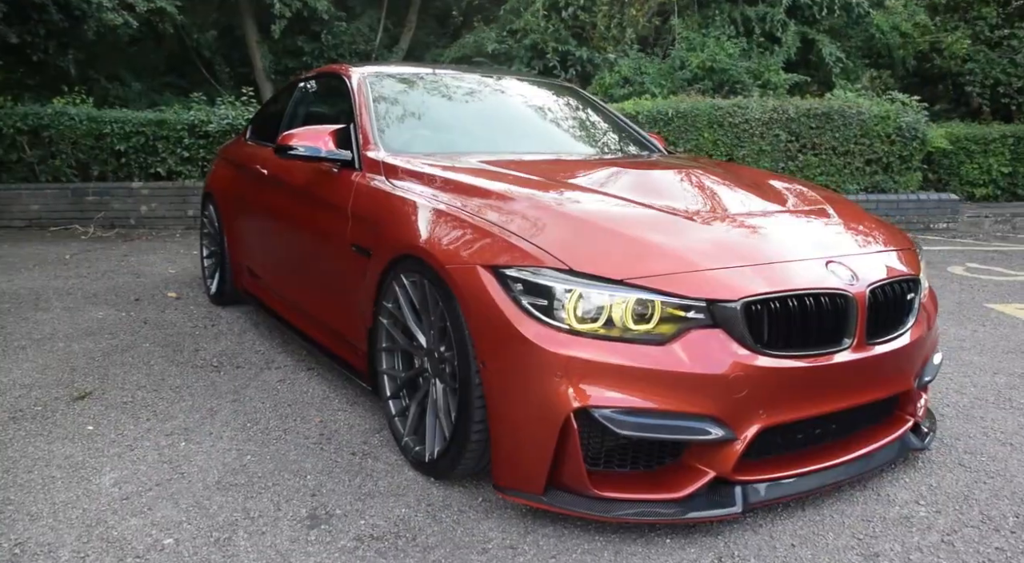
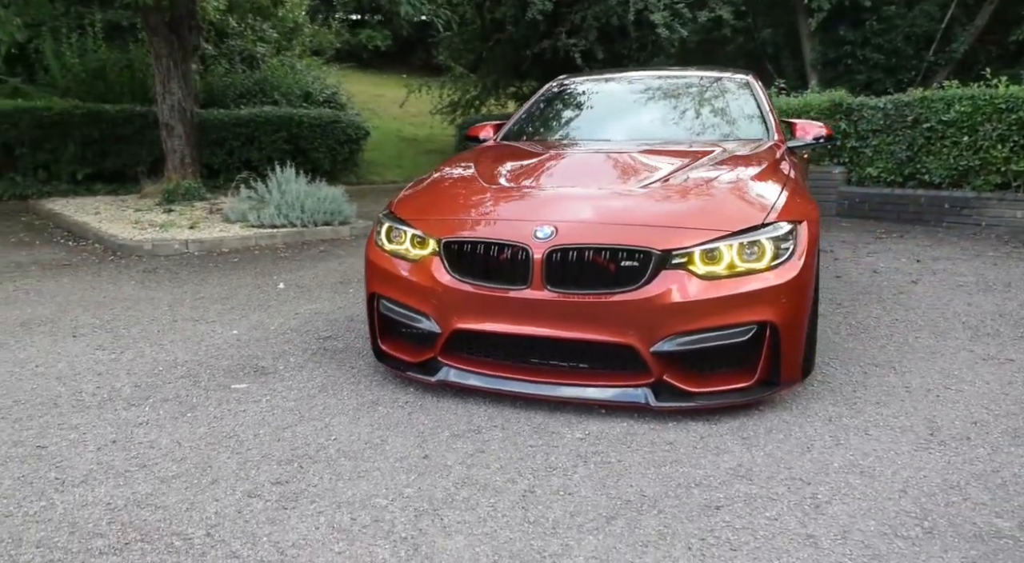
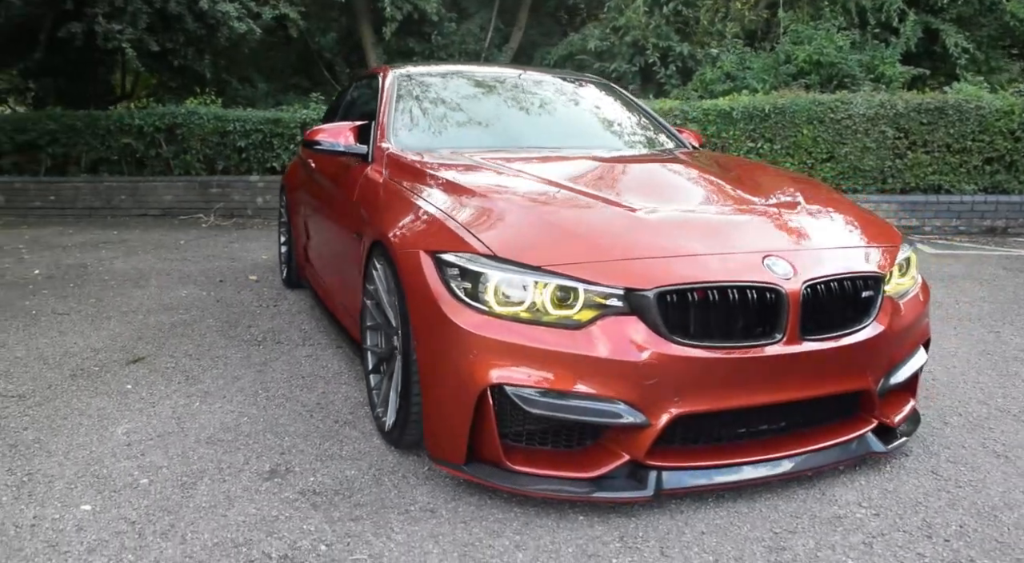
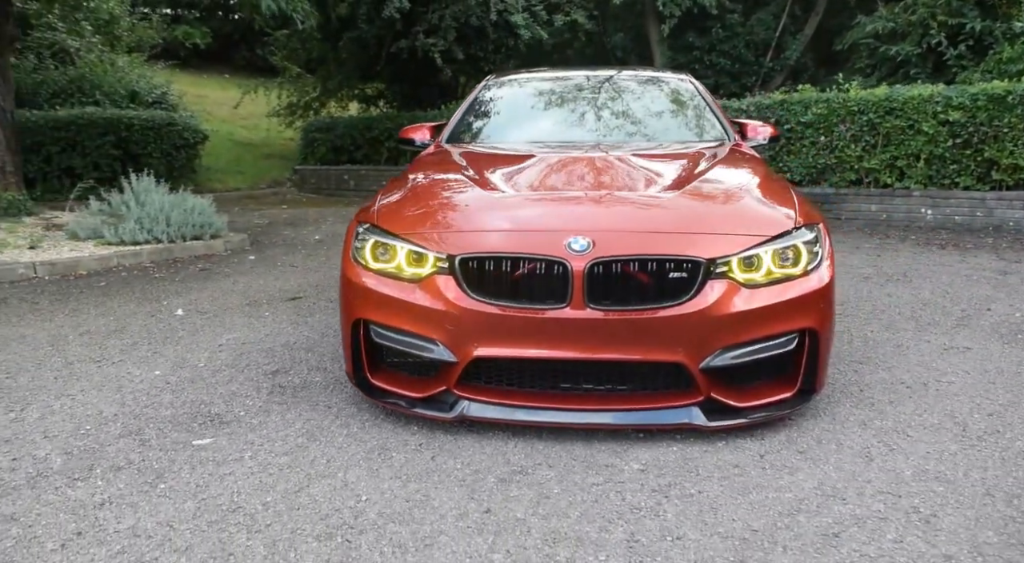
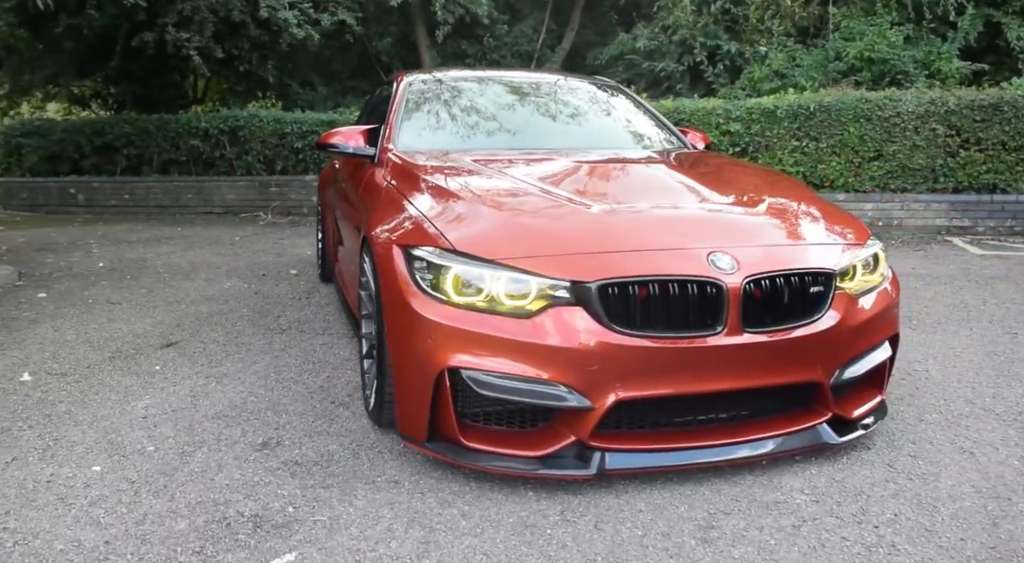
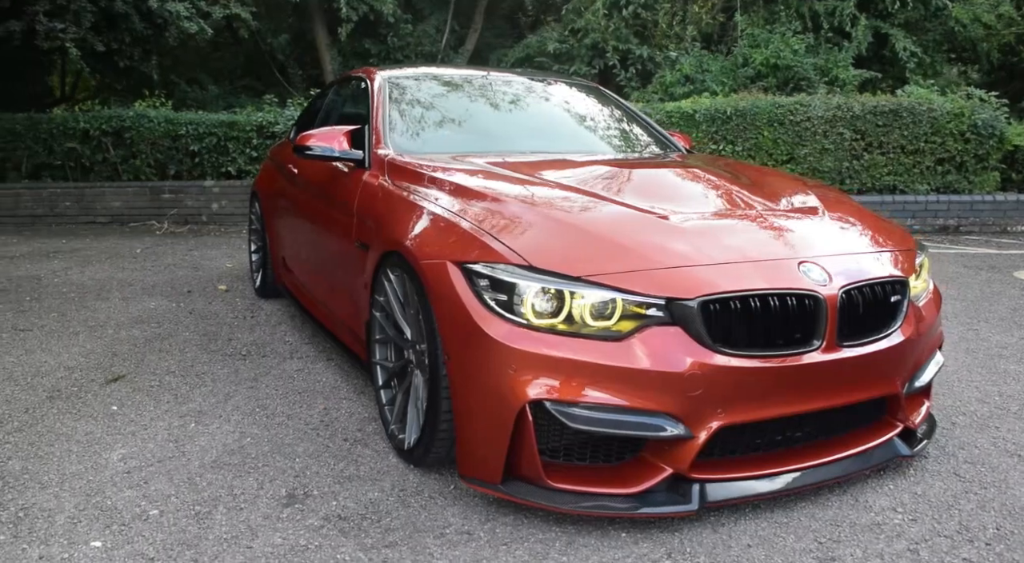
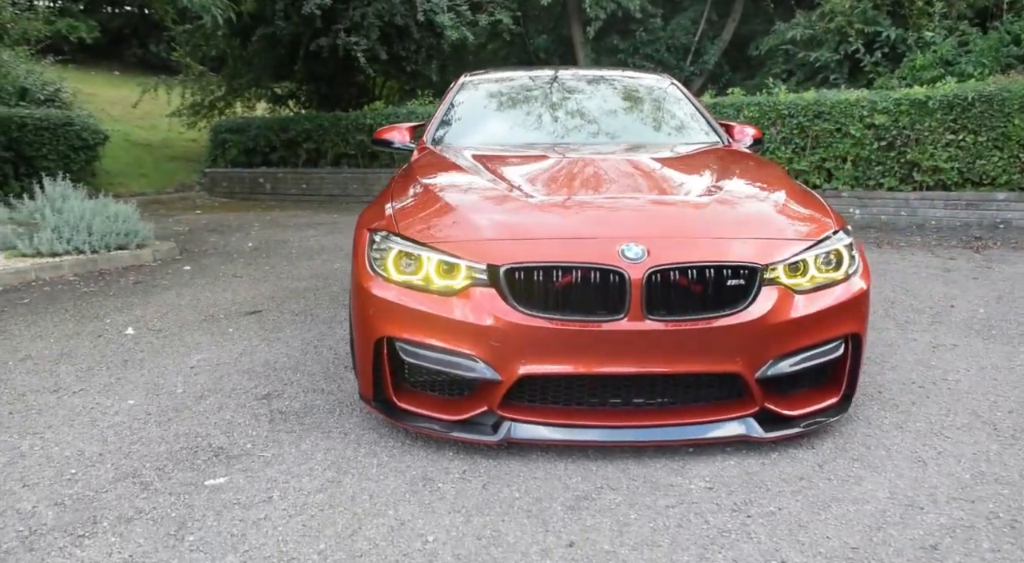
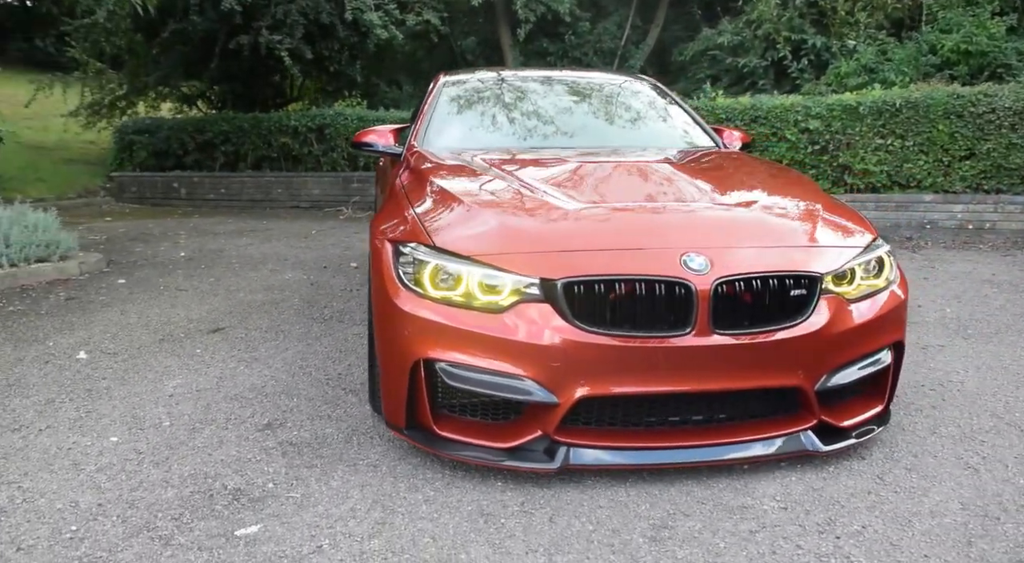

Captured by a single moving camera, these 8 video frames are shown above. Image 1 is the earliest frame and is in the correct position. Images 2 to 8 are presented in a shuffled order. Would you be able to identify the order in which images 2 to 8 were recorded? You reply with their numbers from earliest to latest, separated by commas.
6, 3, 5, 8, 7, 4, 2
